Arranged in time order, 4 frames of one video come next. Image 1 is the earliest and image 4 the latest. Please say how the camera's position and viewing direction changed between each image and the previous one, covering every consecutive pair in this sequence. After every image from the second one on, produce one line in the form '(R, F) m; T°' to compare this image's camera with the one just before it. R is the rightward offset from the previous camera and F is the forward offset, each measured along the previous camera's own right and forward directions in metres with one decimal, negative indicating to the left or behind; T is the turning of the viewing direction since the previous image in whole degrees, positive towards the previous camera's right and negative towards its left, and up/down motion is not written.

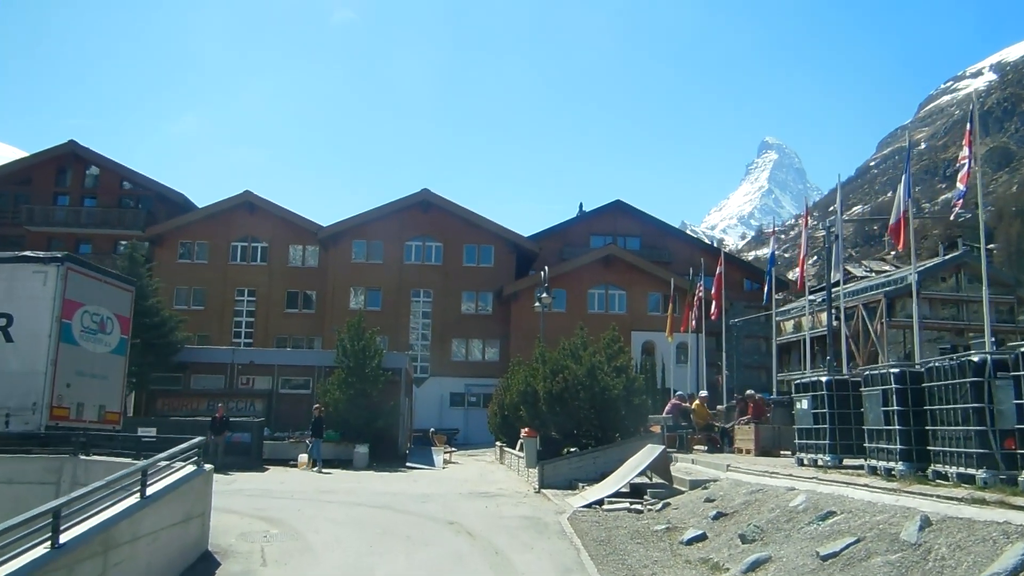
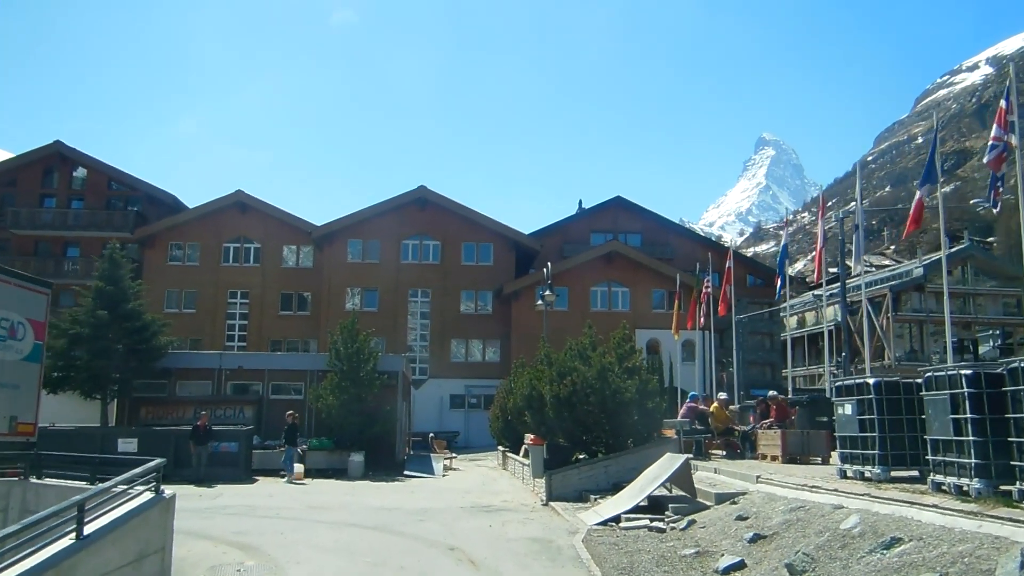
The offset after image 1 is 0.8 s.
(-0.1, +1.5) m; 0°
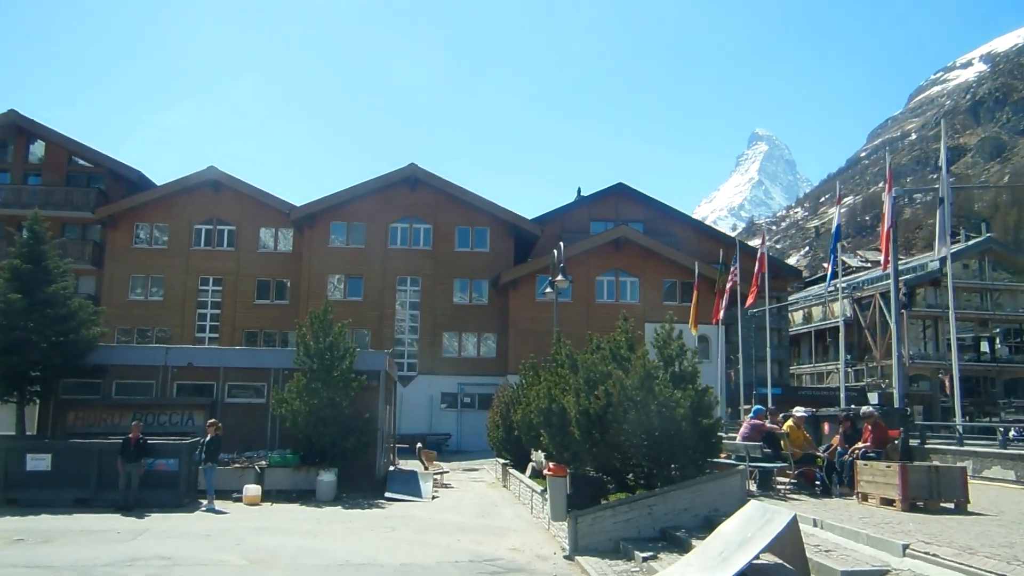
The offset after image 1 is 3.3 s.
(-0.4, +4.7) m; +1°
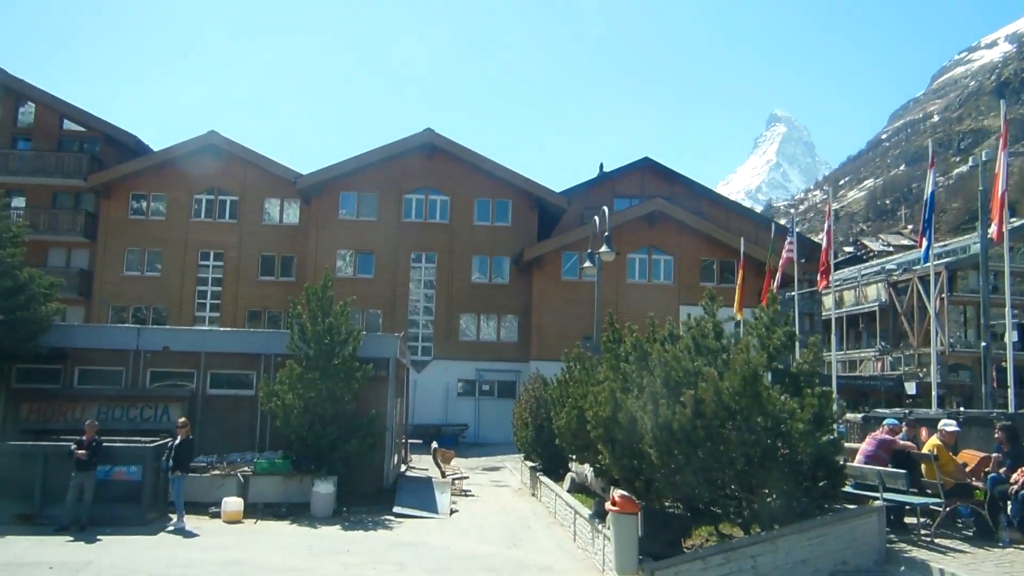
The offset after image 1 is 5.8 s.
(-0.5, +3.8) m; -1°
